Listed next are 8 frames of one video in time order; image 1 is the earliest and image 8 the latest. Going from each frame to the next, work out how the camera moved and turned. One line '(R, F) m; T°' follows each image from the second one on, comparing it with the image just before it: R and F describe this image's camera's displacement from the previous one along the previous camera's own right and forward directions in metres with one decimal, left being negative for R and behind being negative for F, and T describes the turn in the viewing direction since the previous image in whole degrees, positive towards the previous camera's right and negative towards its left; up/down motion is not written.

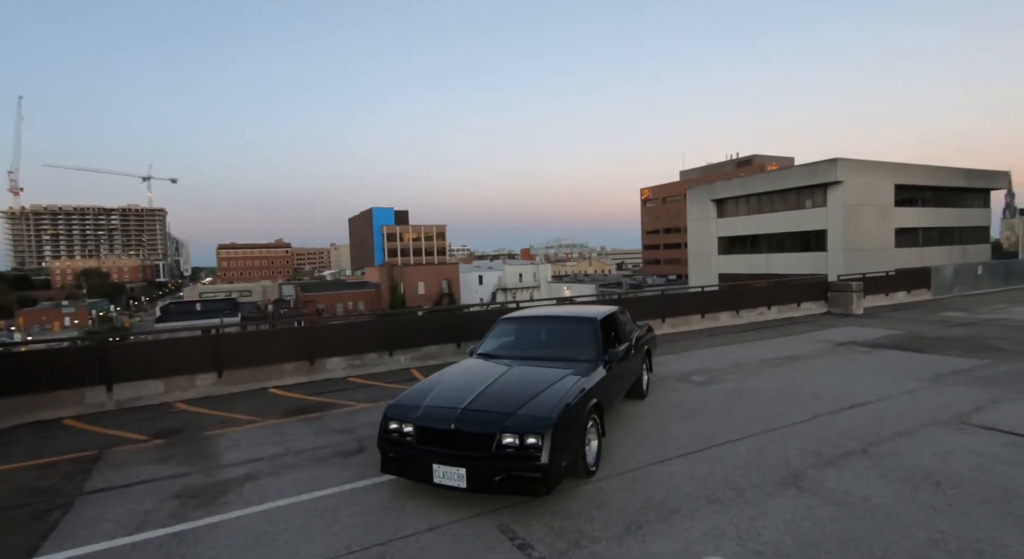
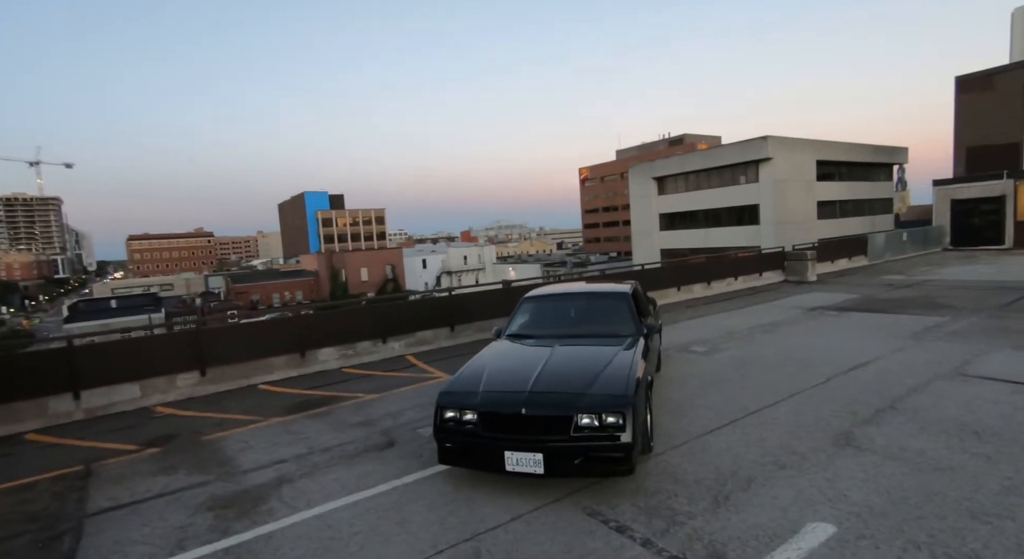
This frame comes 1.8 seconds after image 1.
(-1.2, +0.4) m; +7°
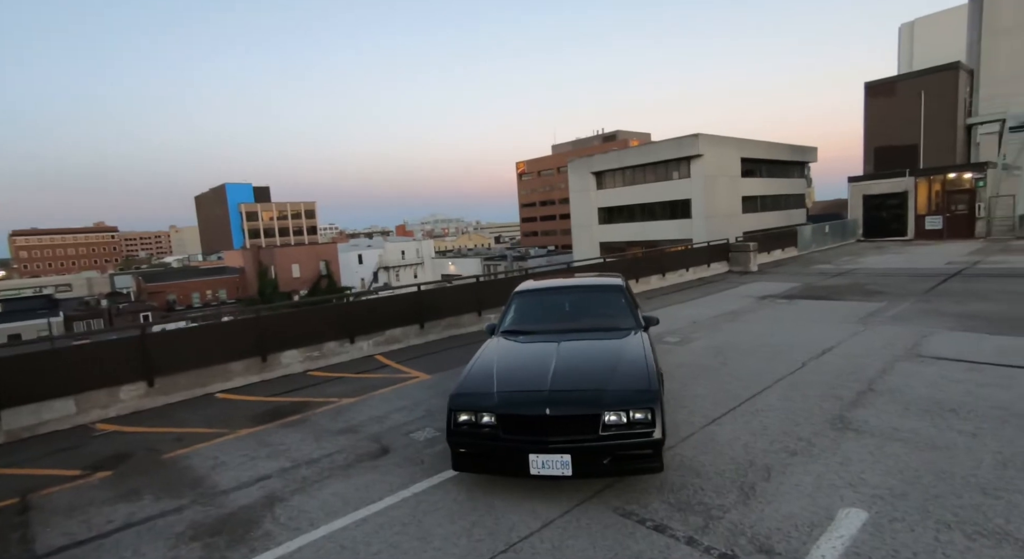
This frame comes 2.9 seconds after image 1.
(-0.7, +0.3) m; +8°
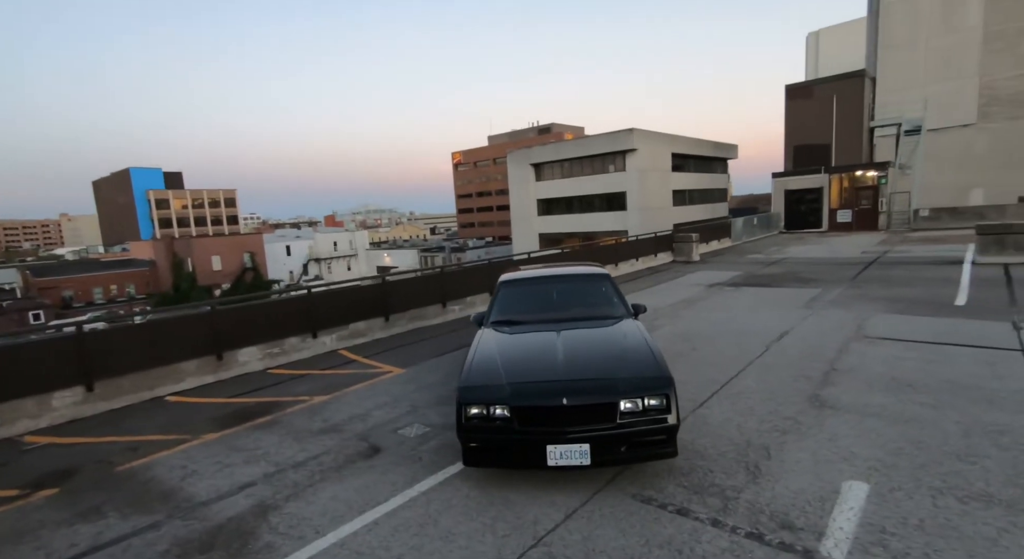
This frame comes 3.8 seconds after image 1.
(-0.7, +0.2) m; +8°
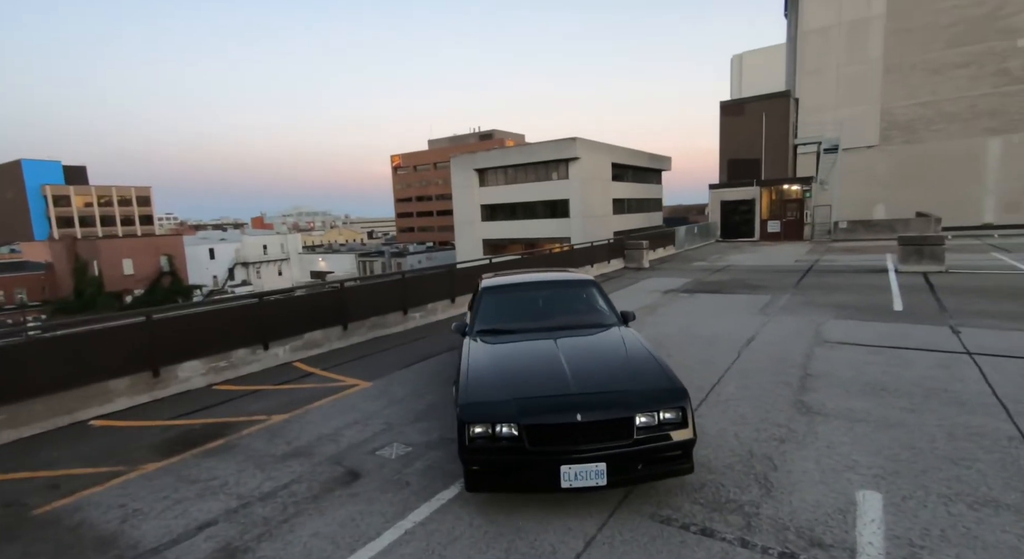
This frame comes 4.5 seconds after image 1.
(-0.6, +0.4) m; +7°
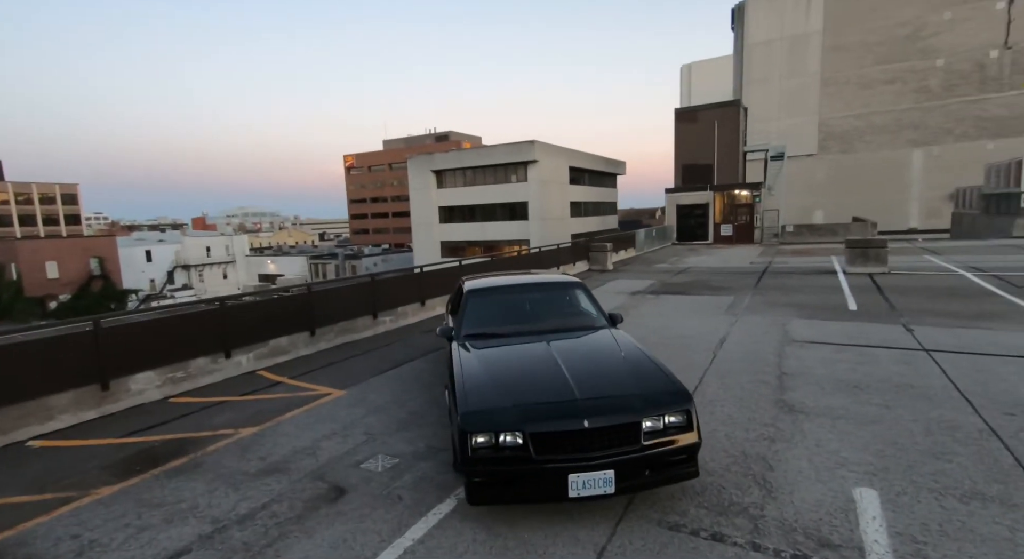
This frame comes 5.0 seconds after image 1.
(-0.4, +0.2) m; +5°
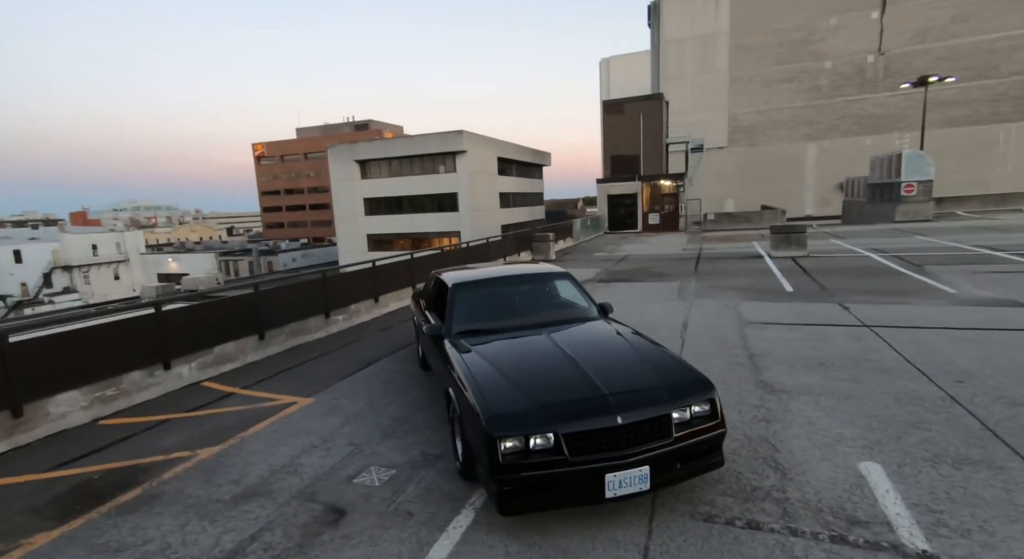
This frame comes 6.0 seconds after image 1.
(-0.7, +0.4) m; +8°
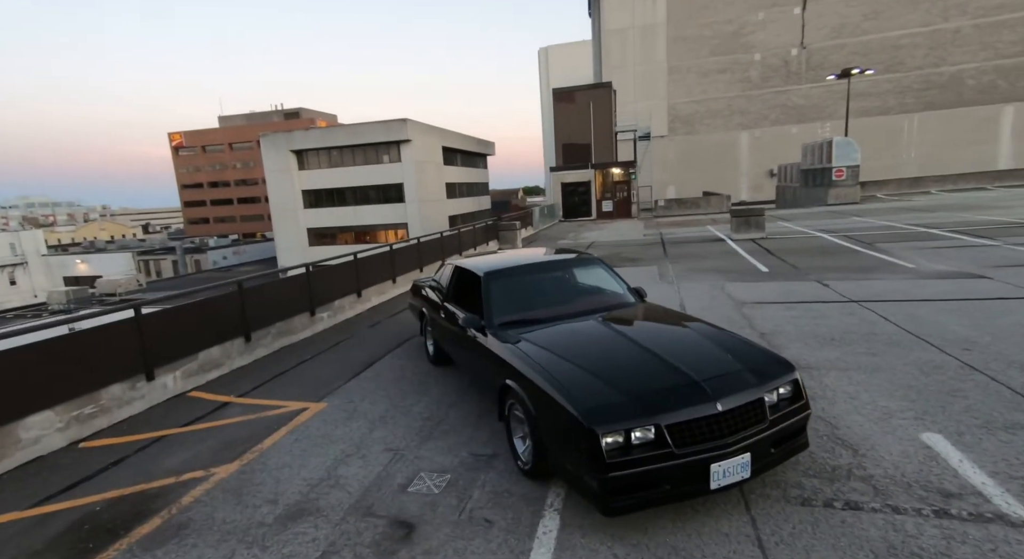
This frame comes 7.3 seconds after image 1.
(-0.9, +0.4) m; +6°
